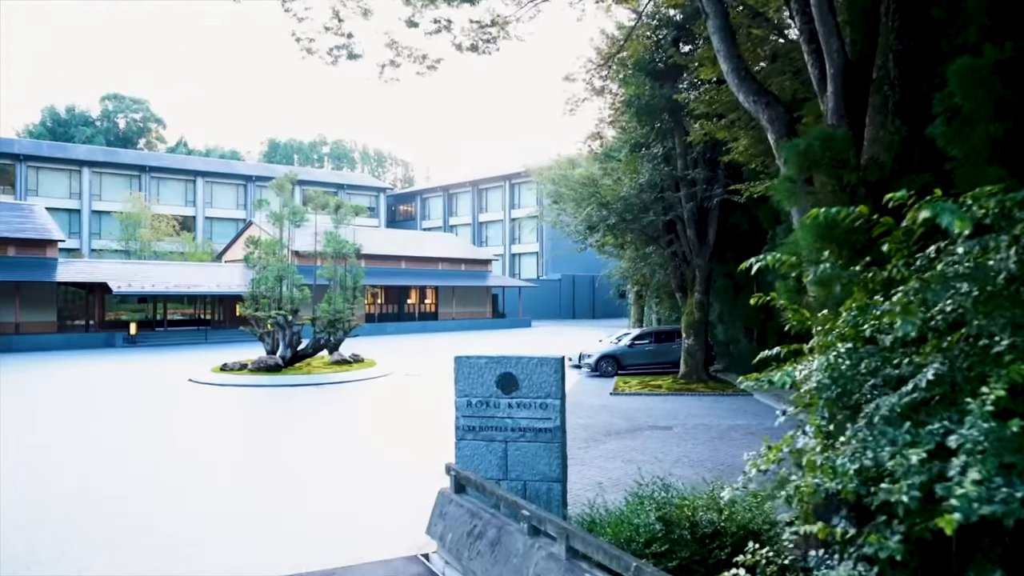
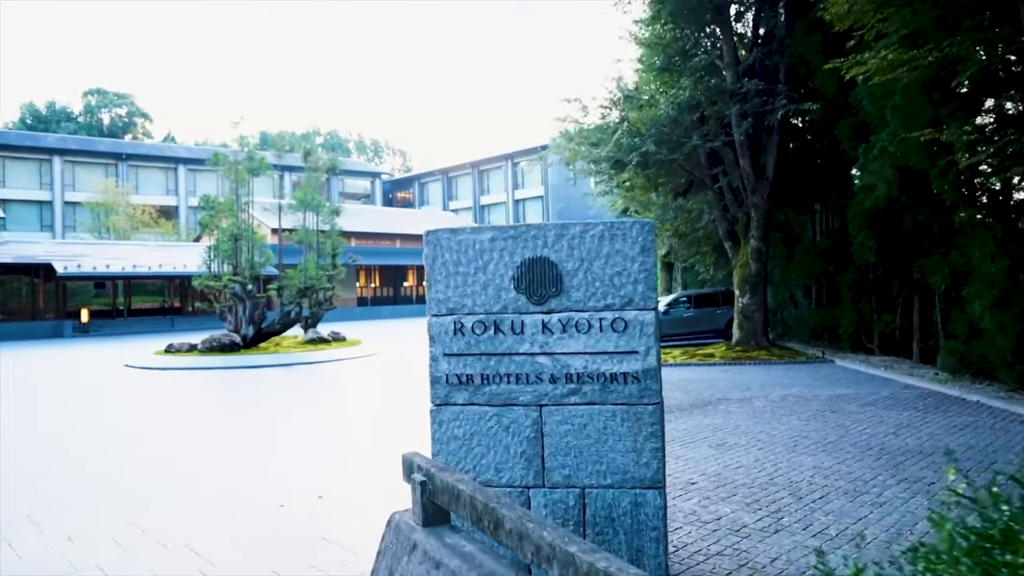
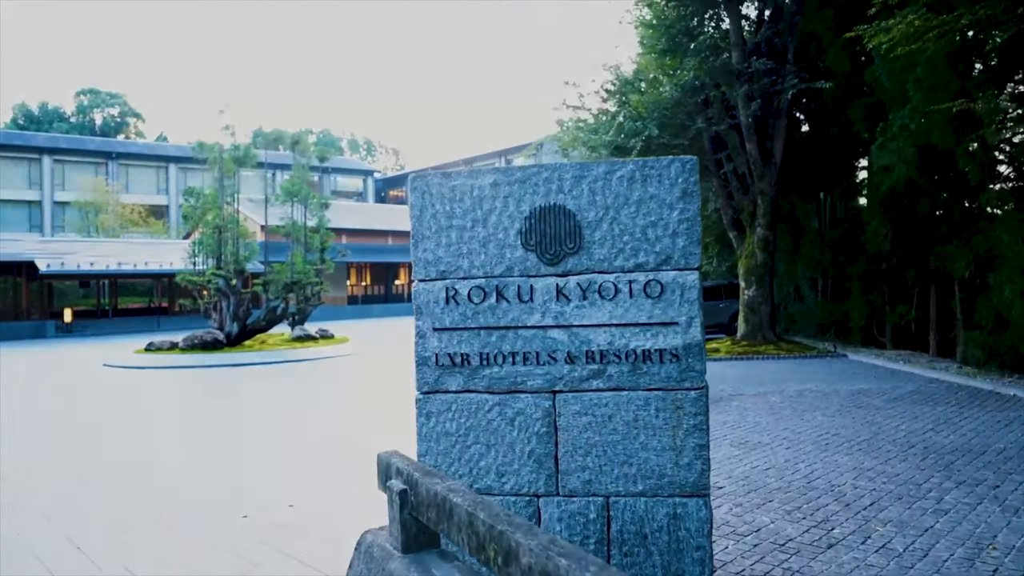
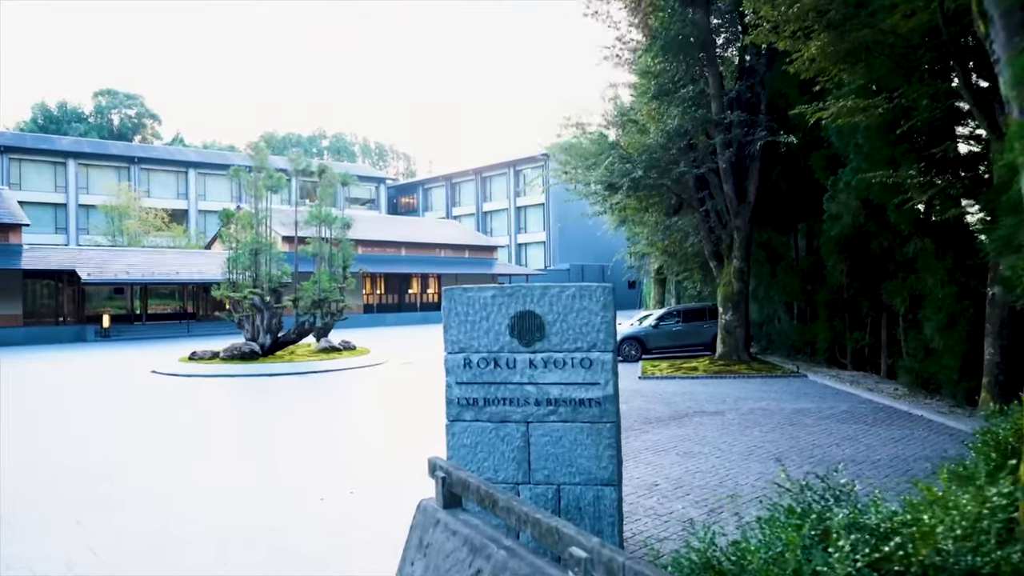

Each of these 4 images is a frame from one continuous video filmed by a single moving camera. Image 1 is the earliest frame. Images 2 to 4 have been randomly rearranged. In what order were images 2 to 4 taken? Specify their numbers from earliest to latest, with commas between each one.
4, 2, 3
